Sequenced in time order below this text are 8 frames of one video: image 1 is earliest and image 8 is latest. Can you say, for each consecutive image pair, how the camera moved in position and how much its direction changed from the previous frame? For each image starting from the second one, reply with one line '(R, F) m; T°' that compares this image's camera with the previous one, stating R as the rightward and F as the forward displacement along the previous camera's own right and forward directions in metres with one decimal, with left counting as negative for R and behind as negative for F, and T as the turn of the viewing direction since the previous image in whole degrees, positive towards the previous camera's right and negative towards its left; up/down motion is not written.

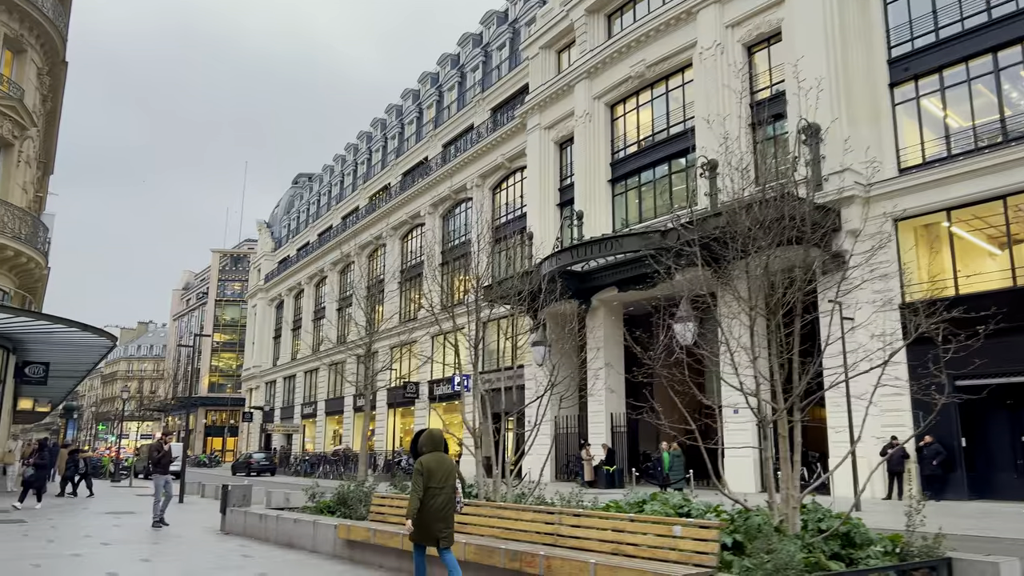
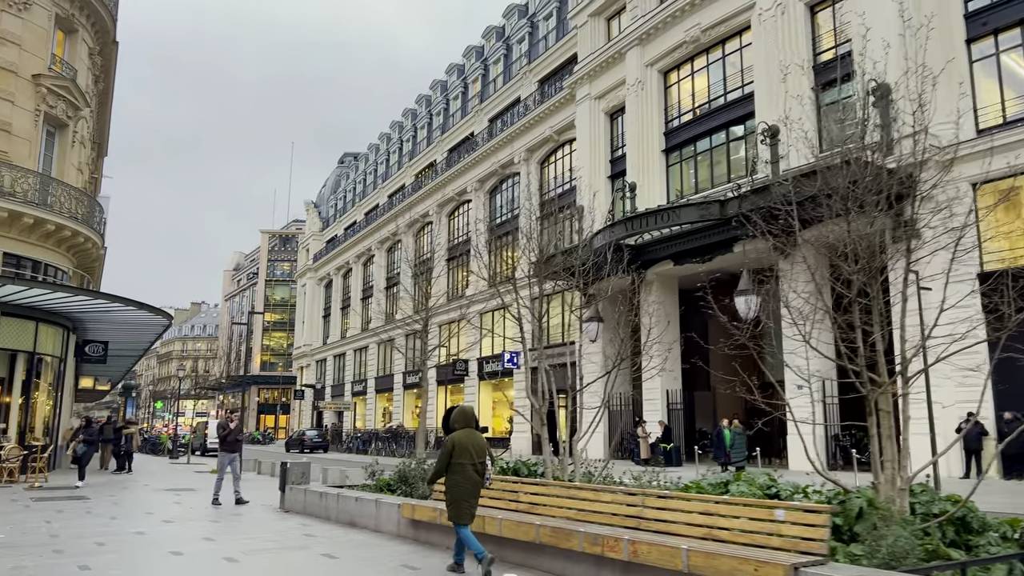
(-0.3, +0.5) m; -3°
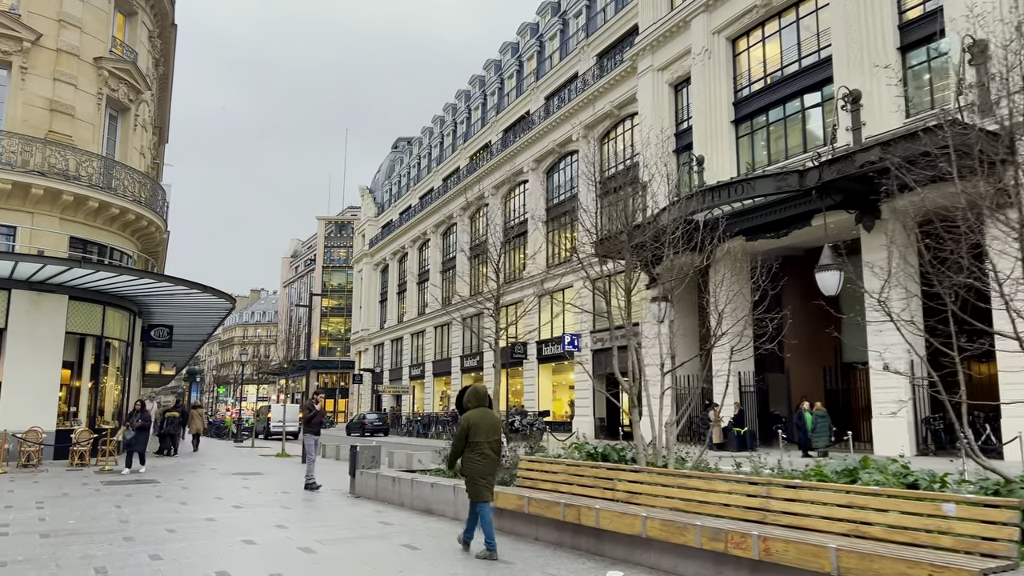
(-0.4, +0.7) m; -4°
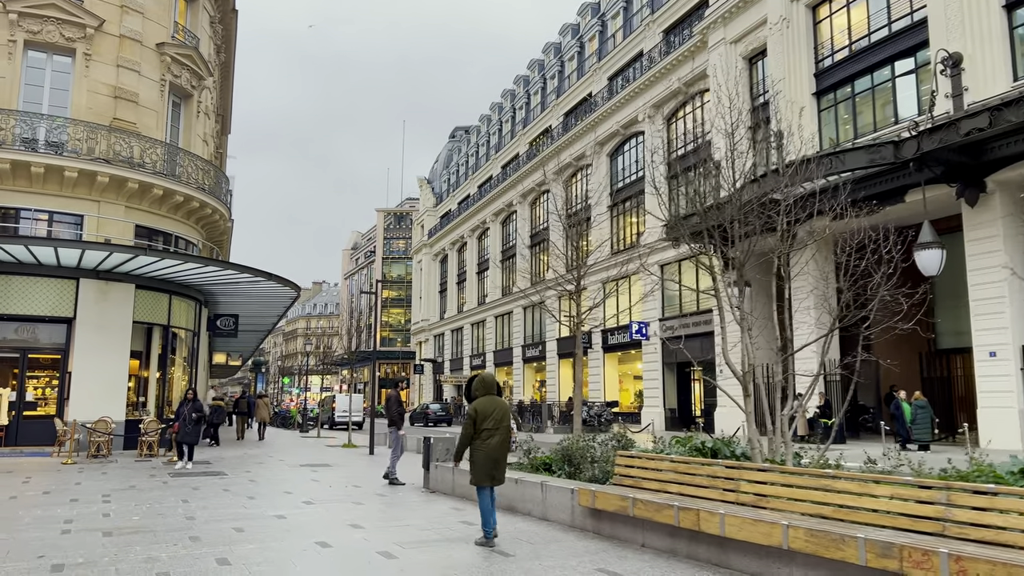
(-0.4, +0.8) m; -4°
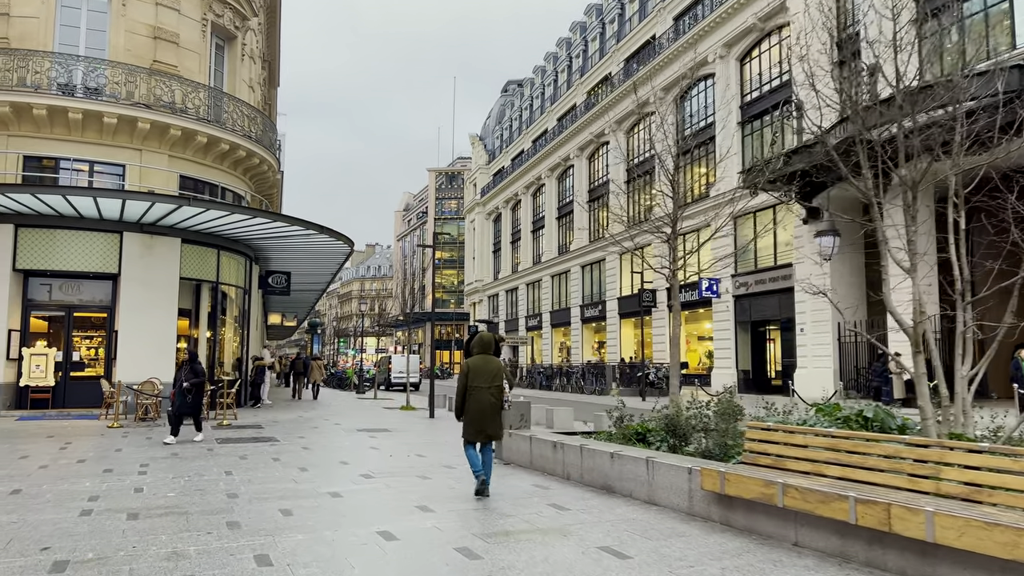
(-0.4, +1.4) m; -4°
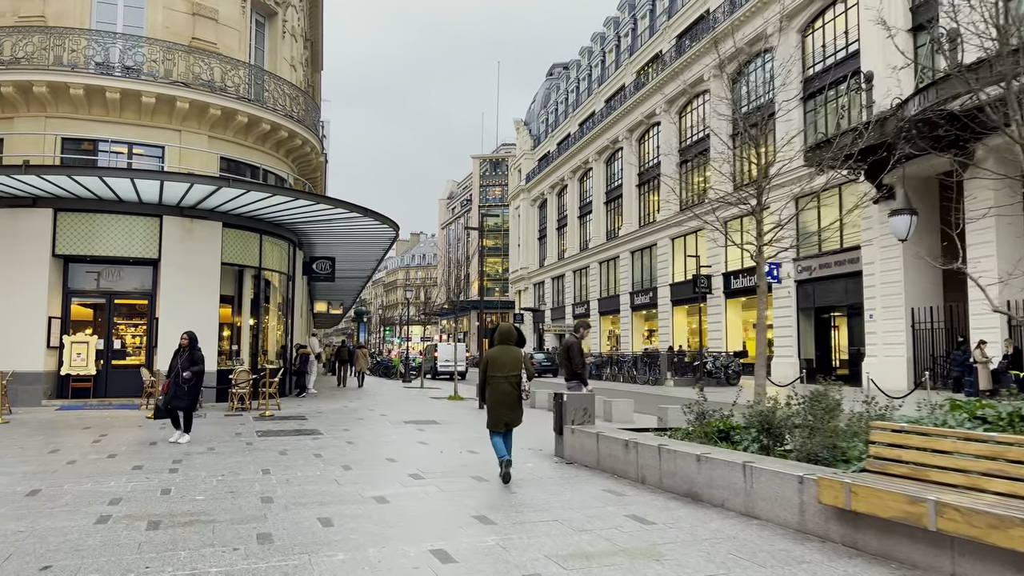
(-0.2, +0.9) m; -3°
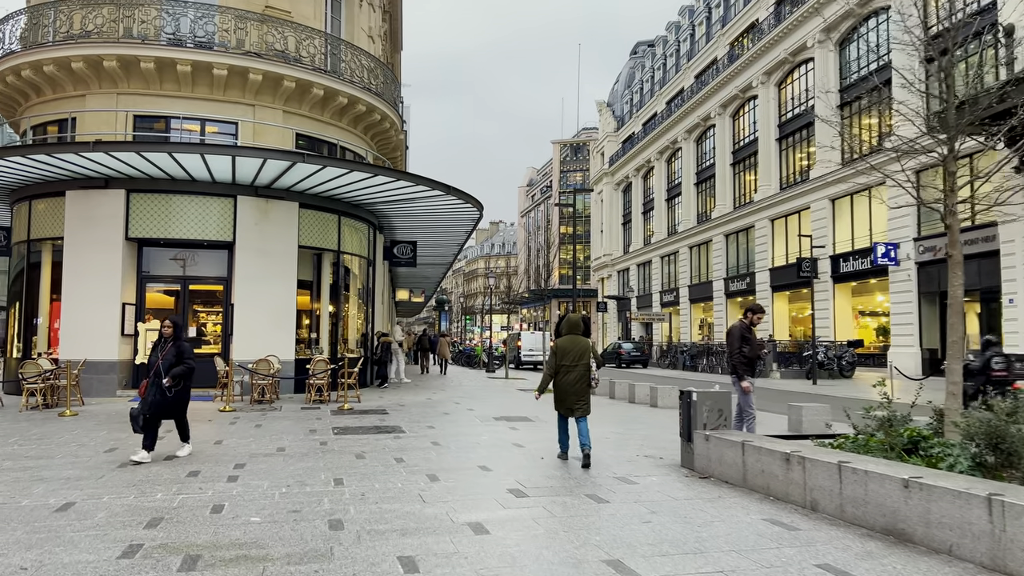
(-0.3, +1.4) m; -6°
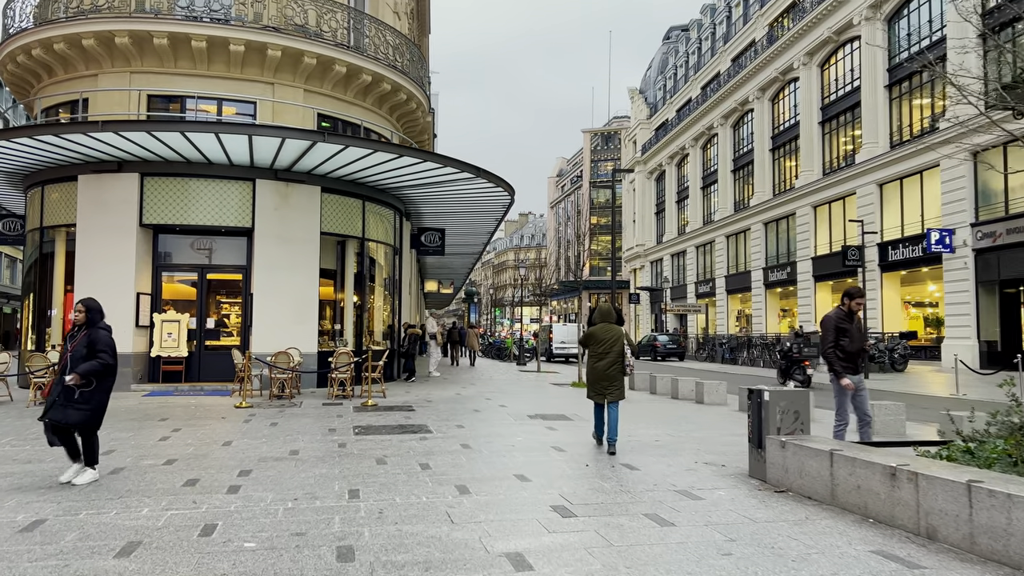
(-0.1, +0.9) m; -2°
